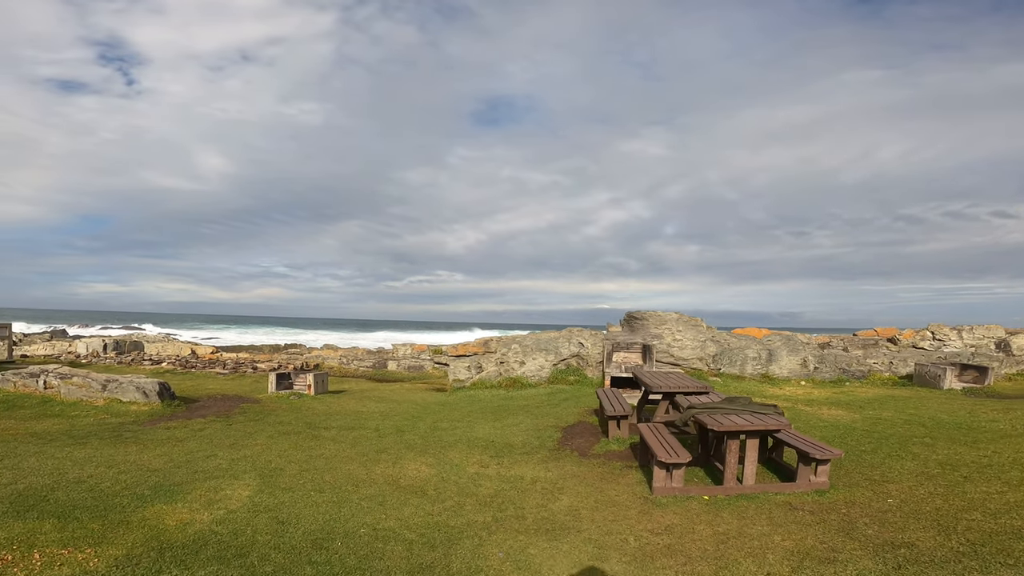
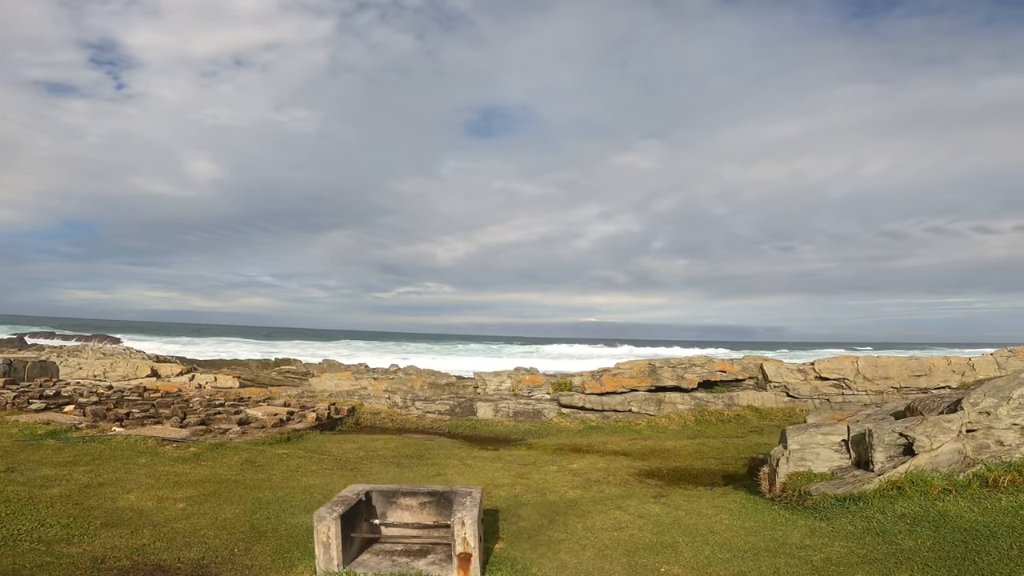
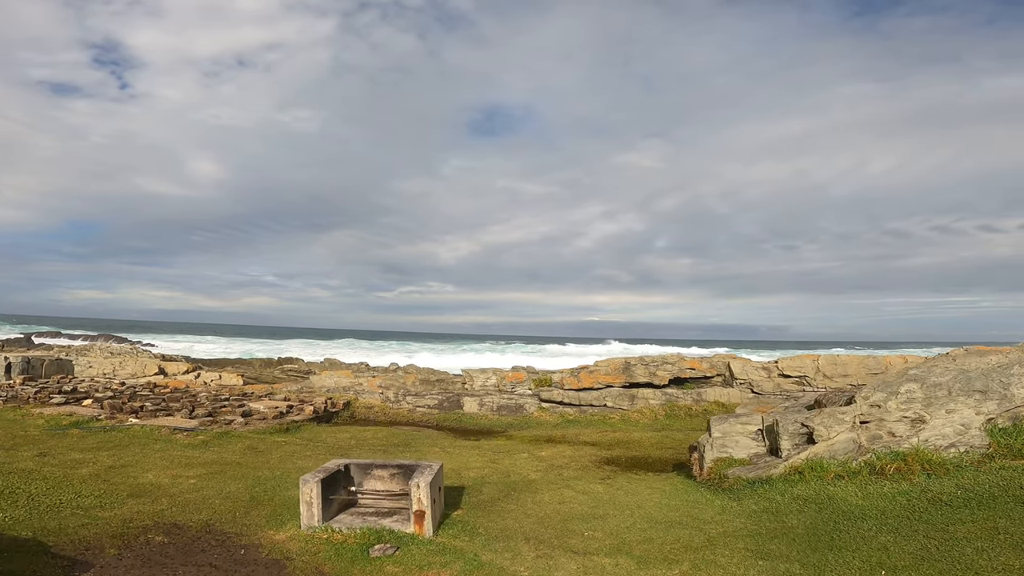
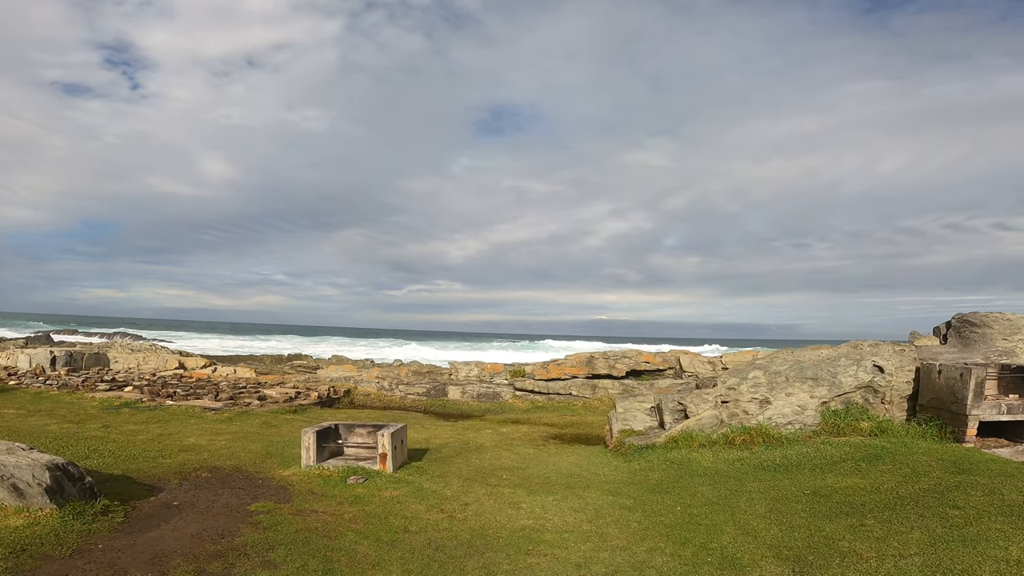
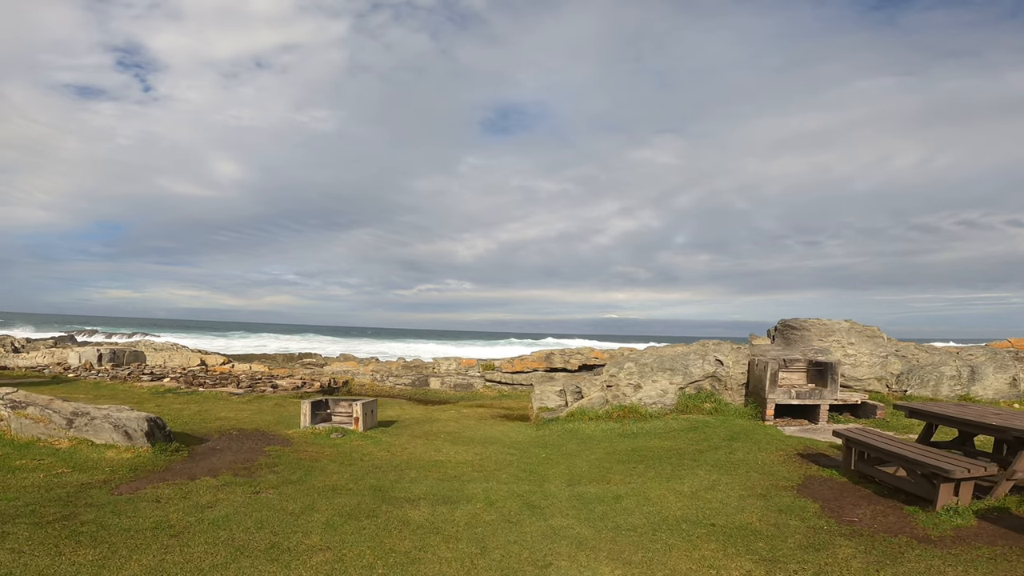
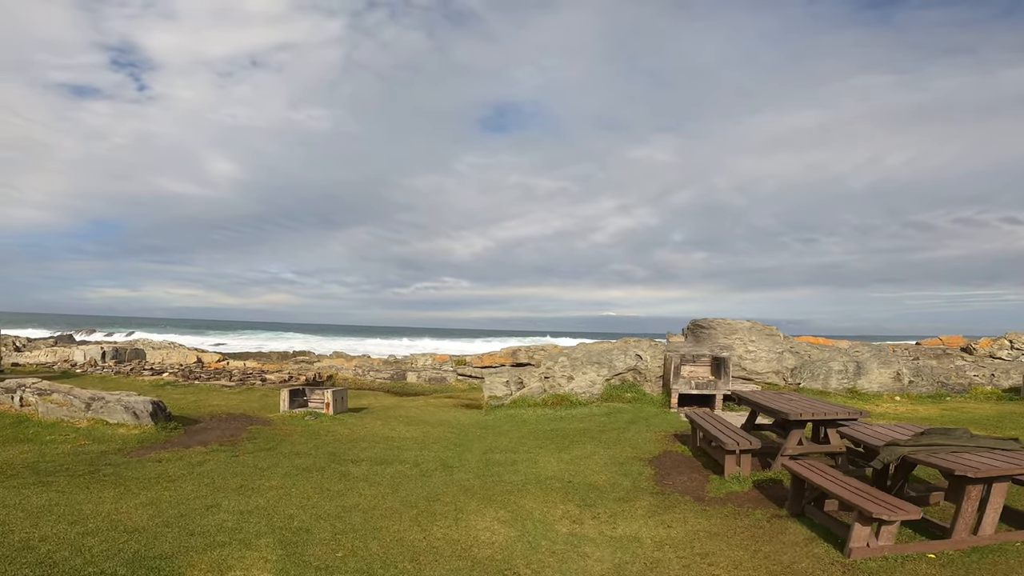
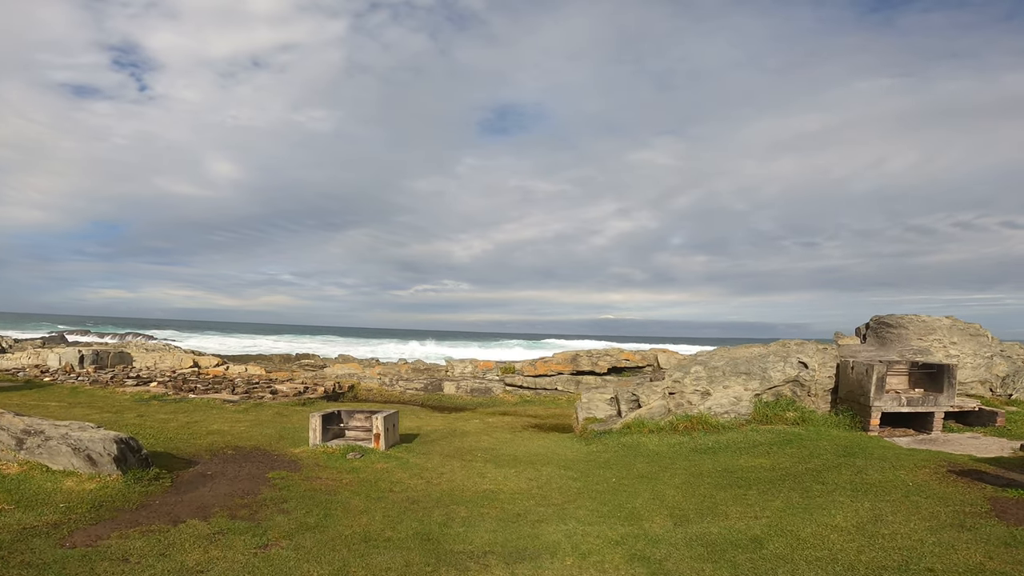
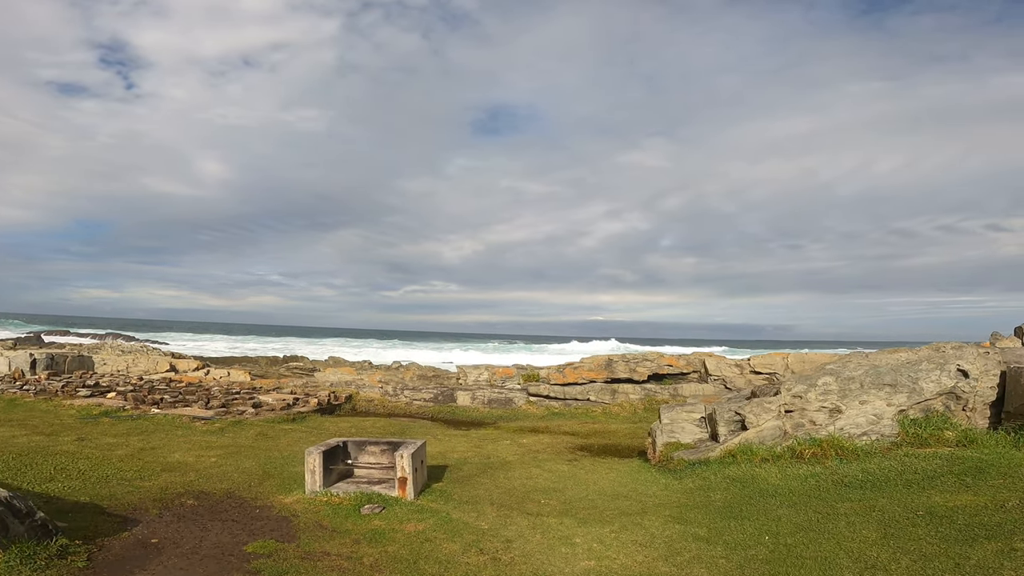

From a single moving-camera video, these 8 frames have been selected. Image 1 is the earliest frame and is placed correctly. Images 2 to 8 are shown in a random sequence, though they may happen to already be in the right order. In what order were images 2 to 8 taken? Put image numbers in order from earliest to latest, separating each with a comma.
6, 5, 7, 4, 8, 3, 2
